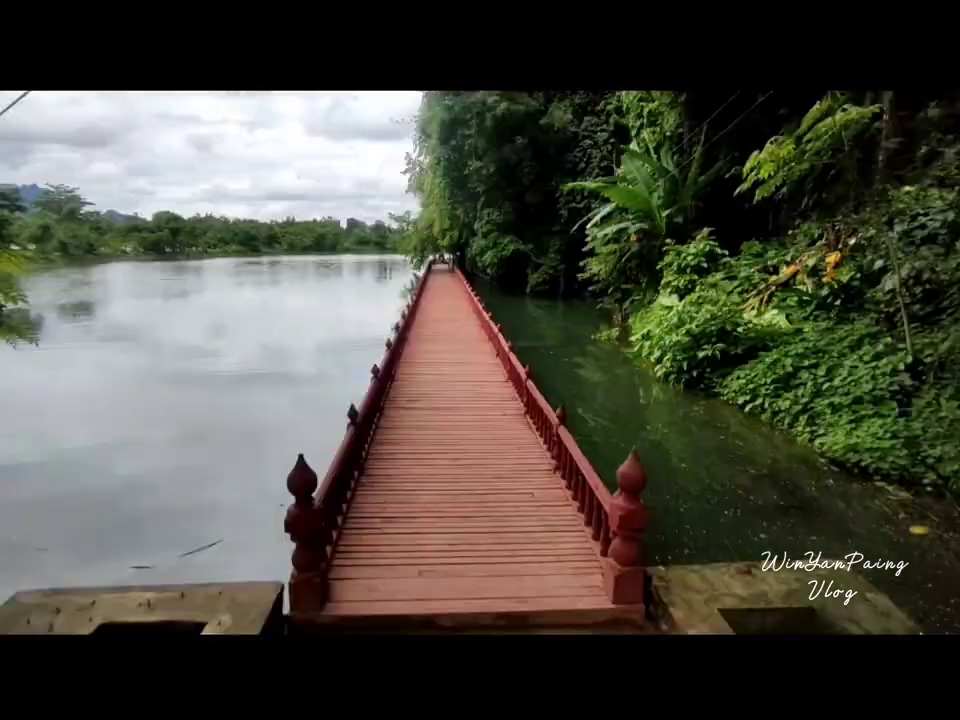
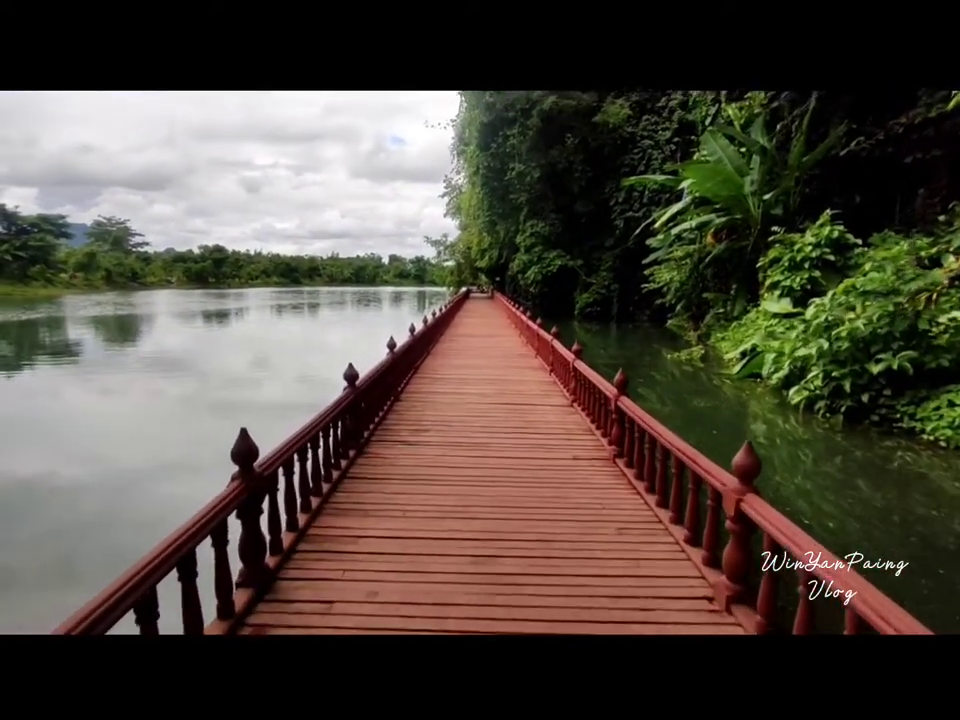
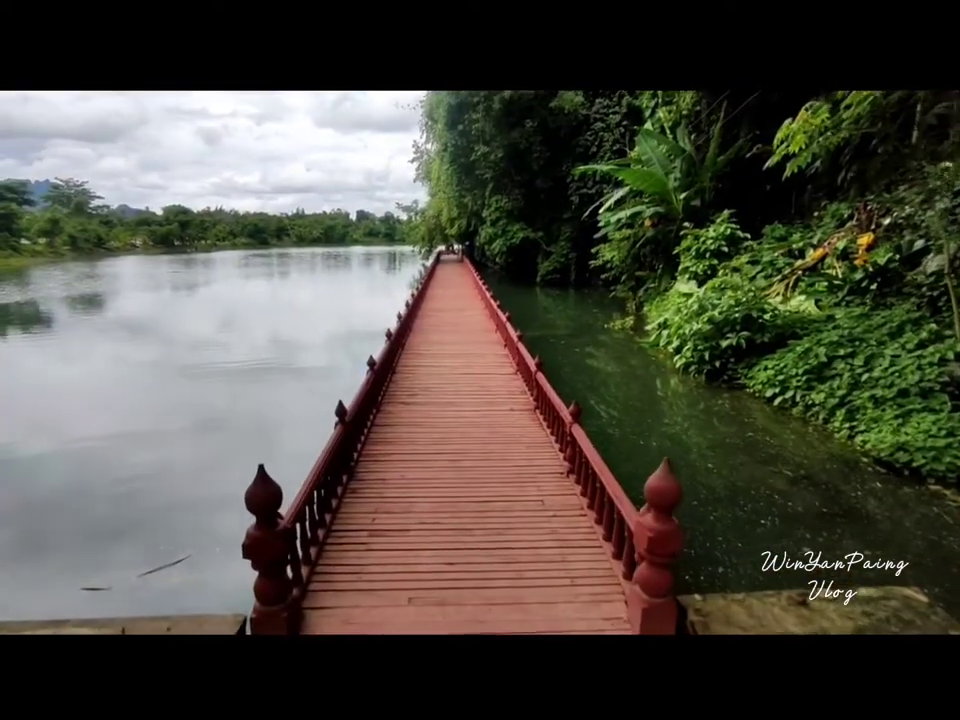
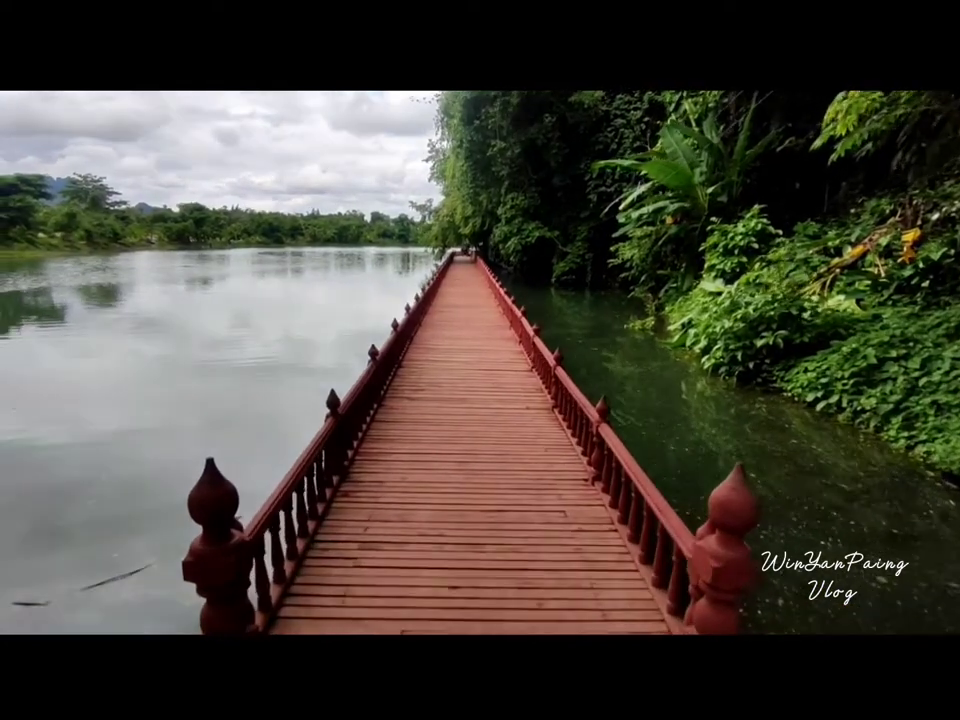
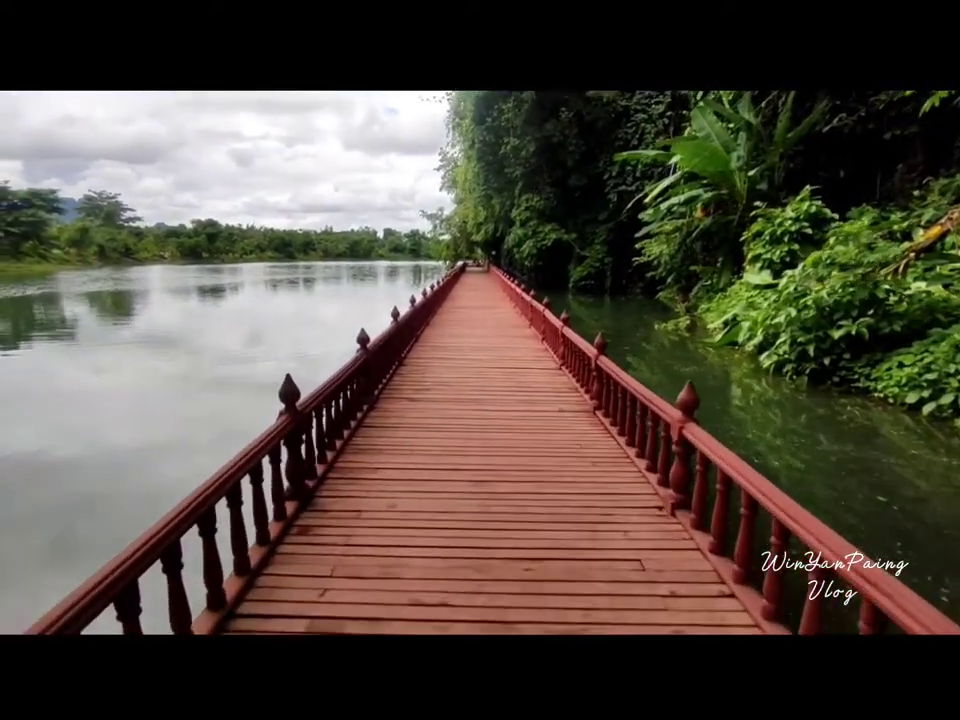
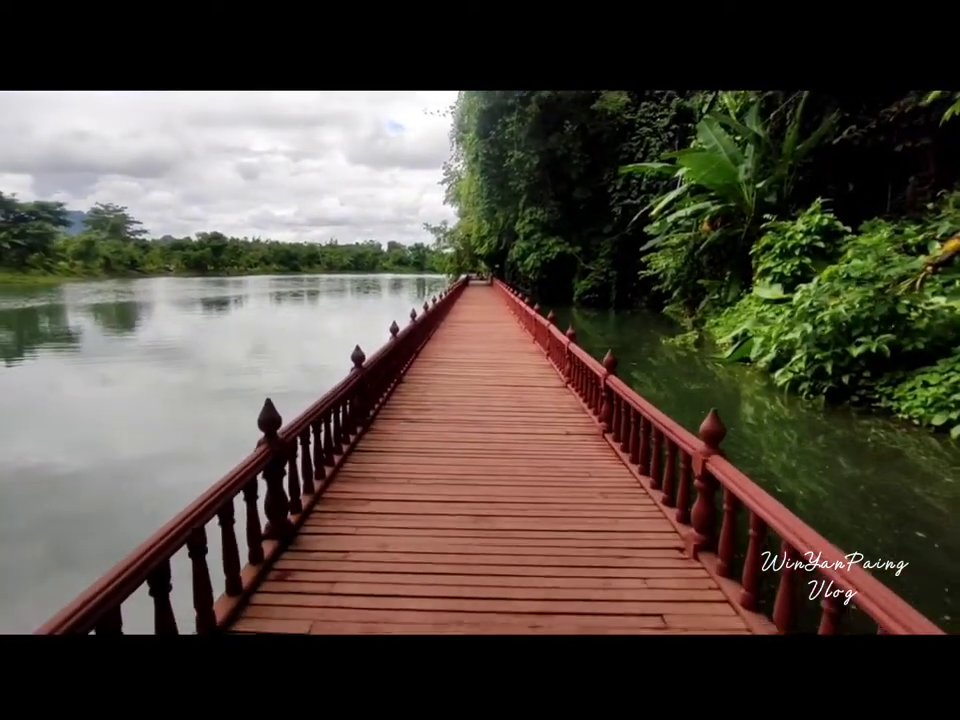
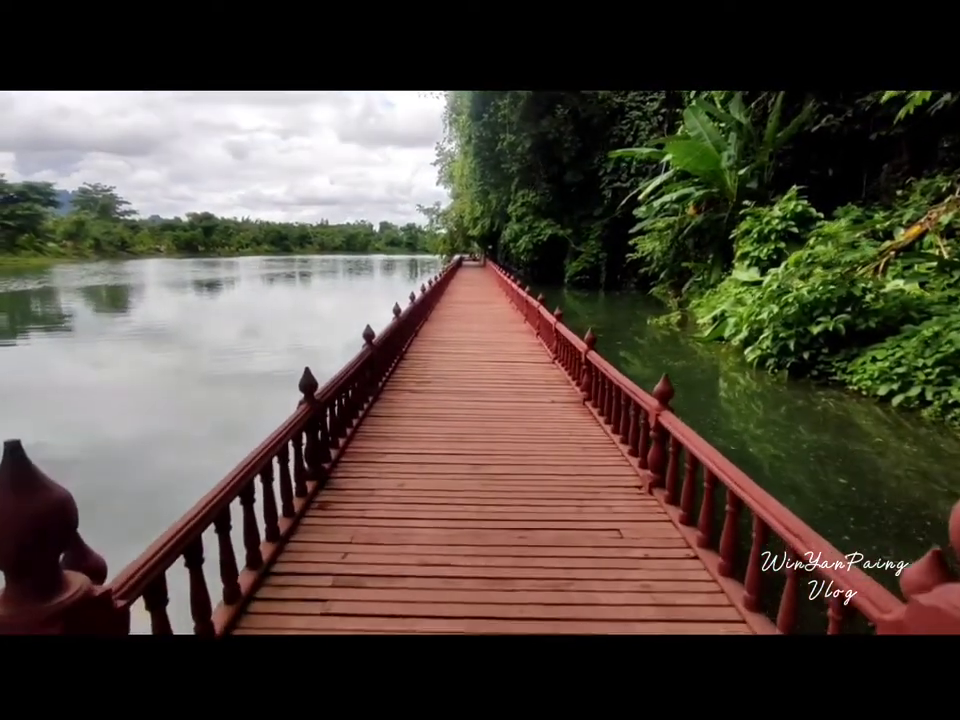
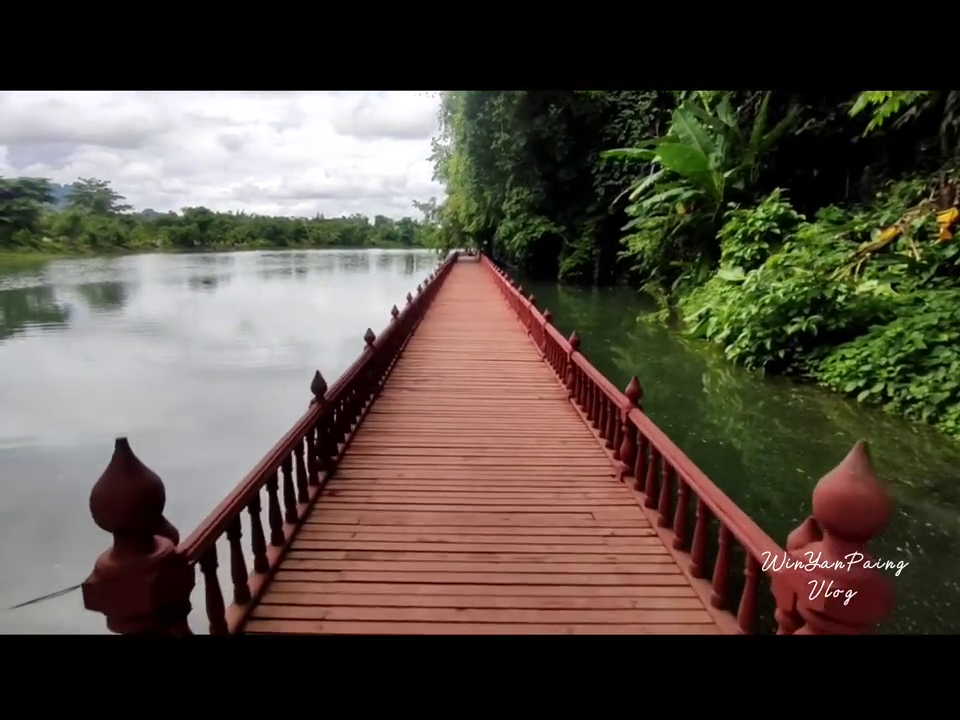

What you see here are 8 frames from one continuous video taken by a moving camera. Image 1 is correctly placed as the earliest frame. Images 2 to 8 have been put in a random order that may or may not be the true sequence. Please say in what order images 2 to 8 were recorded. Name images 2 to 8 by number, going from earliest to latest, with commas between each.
3, 4, 8, 7, 5, 6, 2
